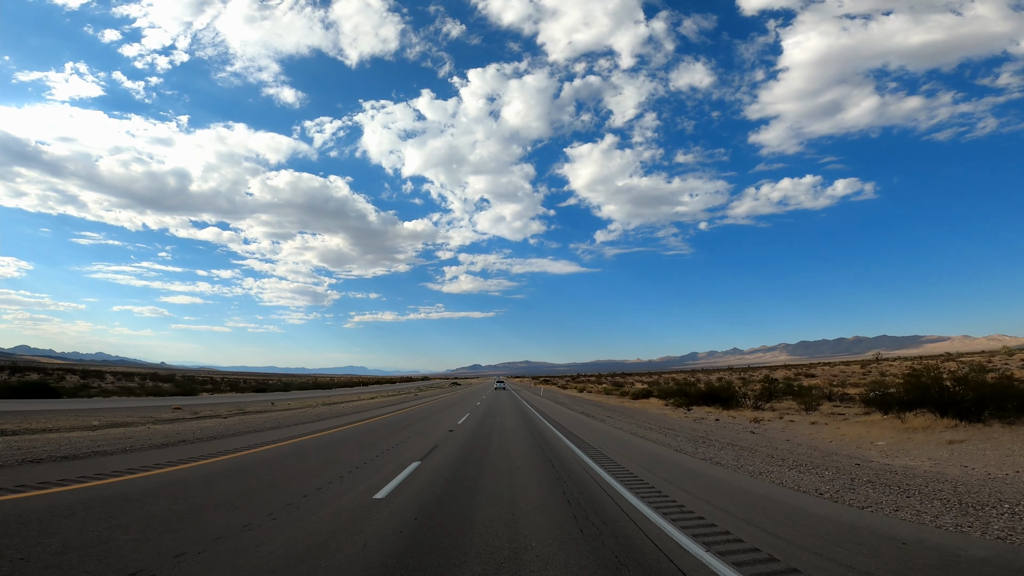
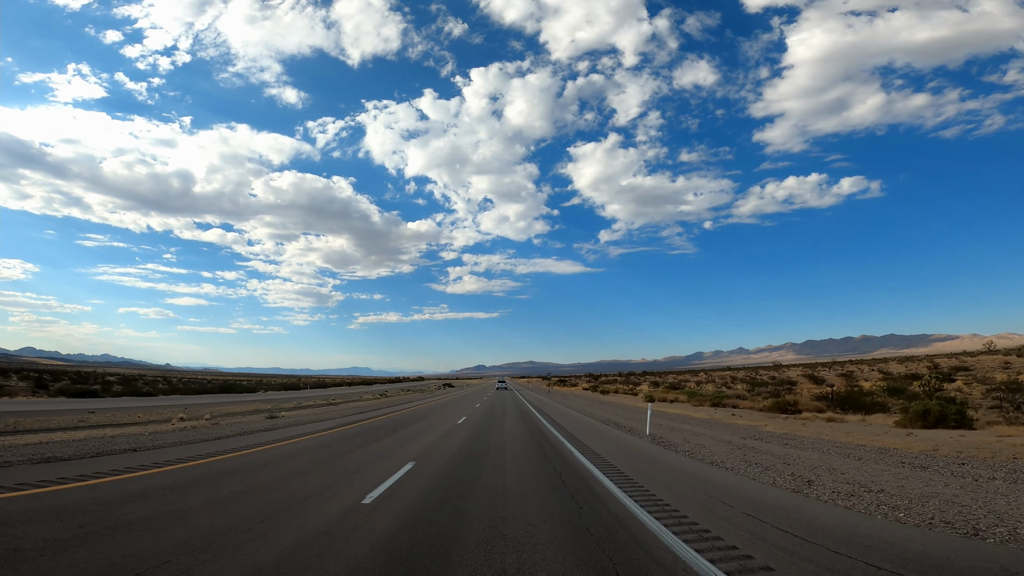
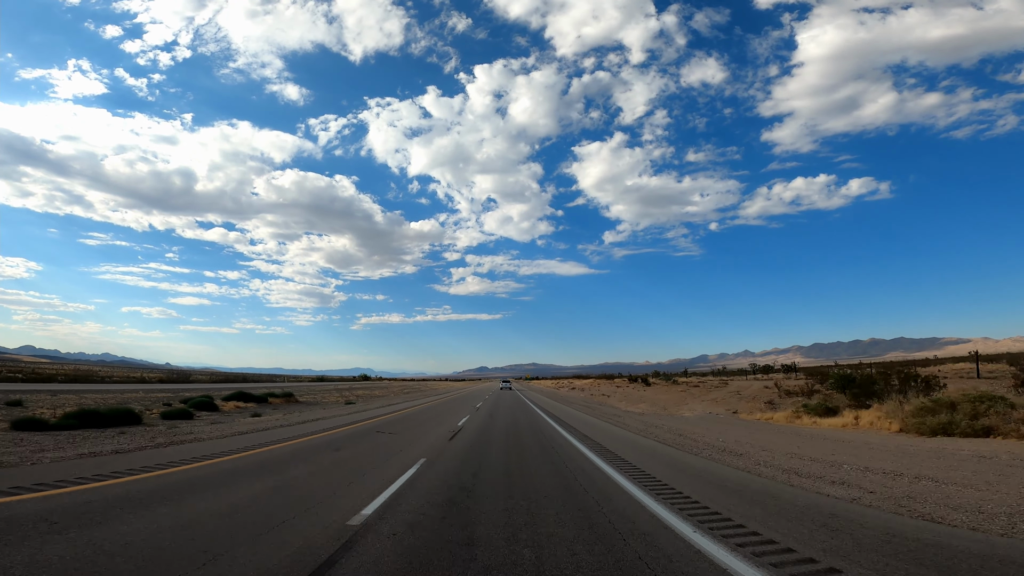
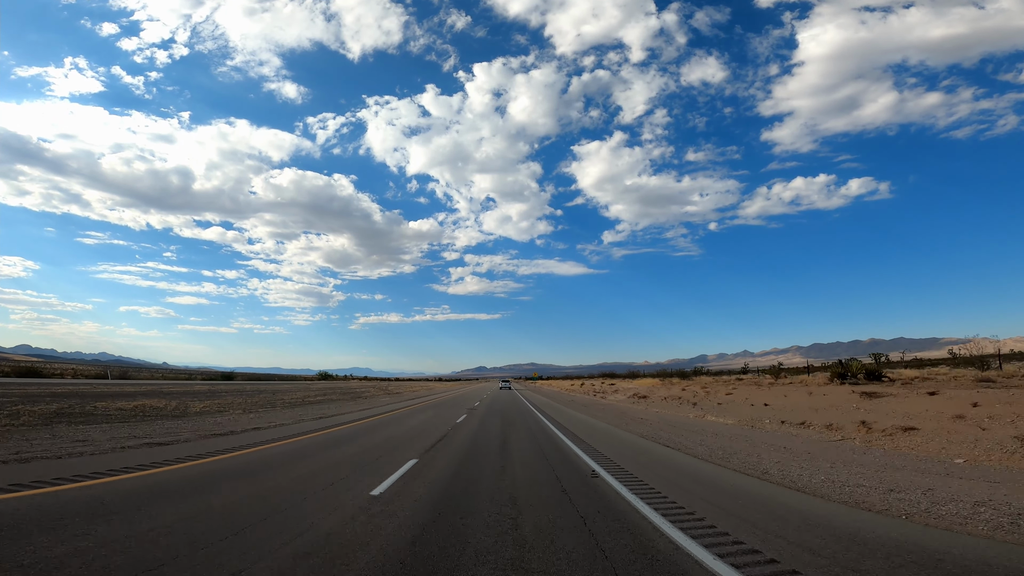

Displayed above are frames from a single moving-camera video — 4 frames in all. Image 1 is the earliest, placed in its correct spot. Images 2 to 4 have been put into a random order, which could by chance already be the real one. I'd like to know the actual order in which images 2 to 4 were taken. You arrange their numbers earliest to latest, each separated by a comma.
2, 3, 4
